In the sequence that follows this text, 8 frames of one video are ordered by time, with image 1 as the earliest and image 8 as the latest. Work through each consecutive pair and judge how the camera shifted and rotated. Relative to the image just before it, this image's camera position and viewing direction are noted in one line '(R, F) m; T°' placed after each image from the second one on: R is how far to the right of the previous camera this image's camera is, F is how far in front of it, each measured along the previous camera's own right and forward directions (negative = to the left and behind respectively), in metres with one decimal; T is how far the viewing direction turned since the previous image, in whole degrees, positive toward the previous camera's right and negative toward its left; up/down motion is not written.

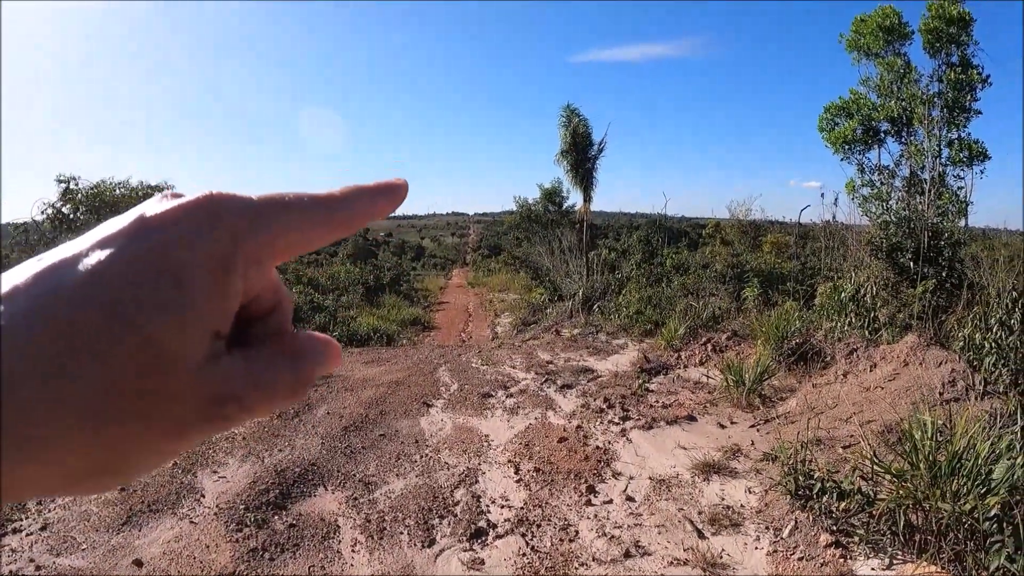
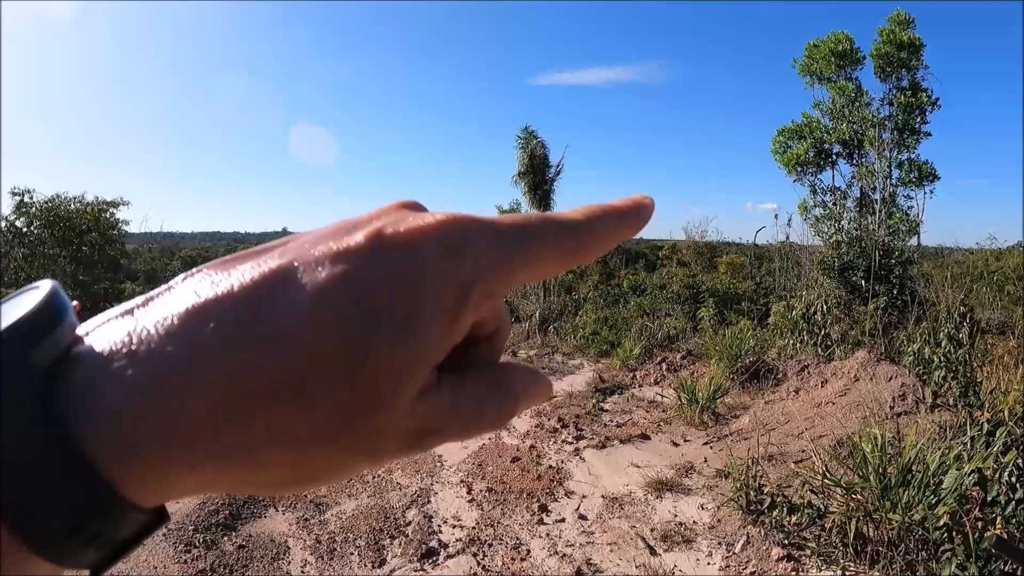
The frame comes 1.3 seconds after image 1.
(+0.2, 0.0) m; +2°
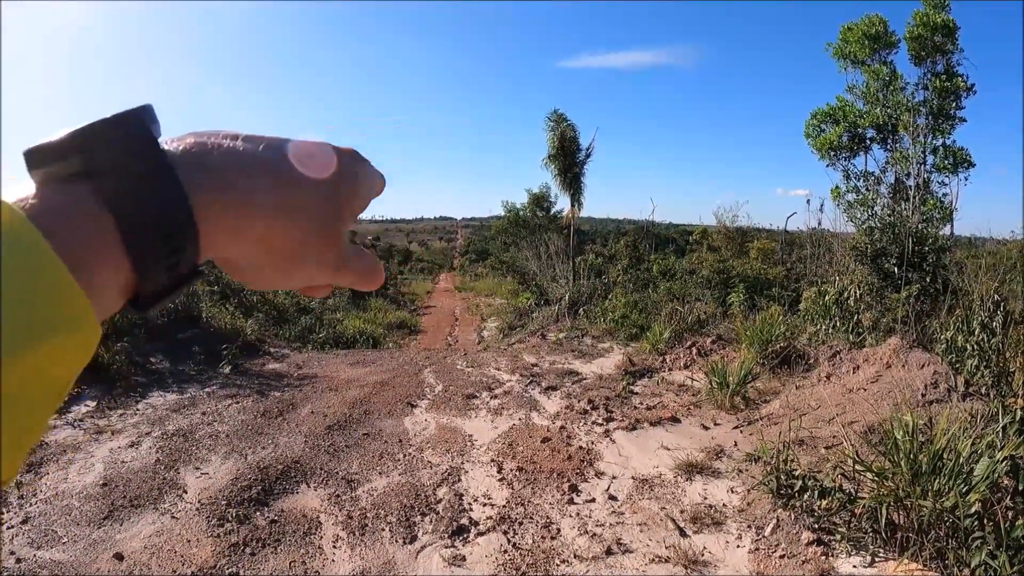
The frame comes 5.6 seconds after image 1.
(-0.1, 0.0) m; -1°
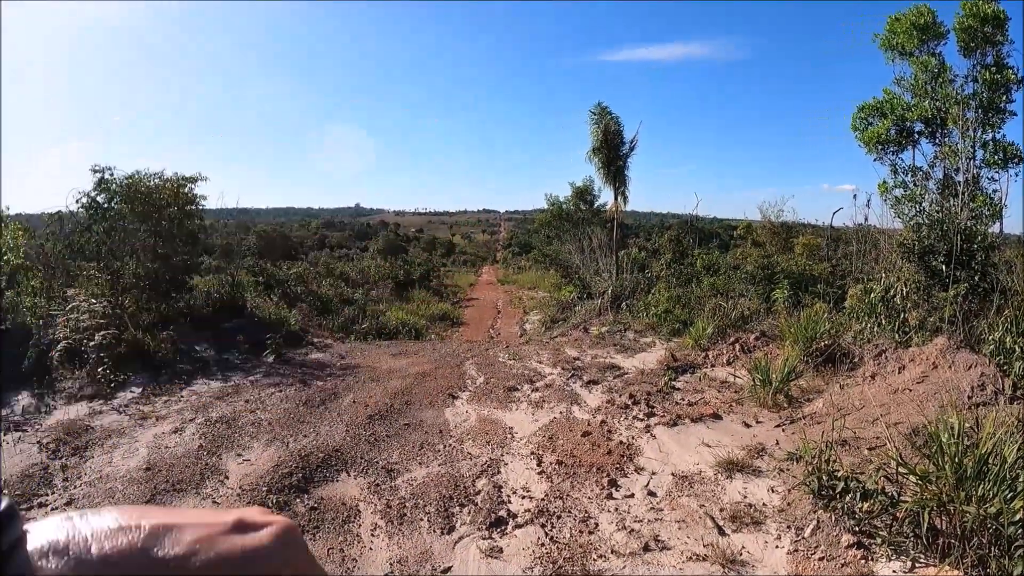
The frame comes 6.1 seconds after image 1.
(-0.2, 0.0) m; -2°
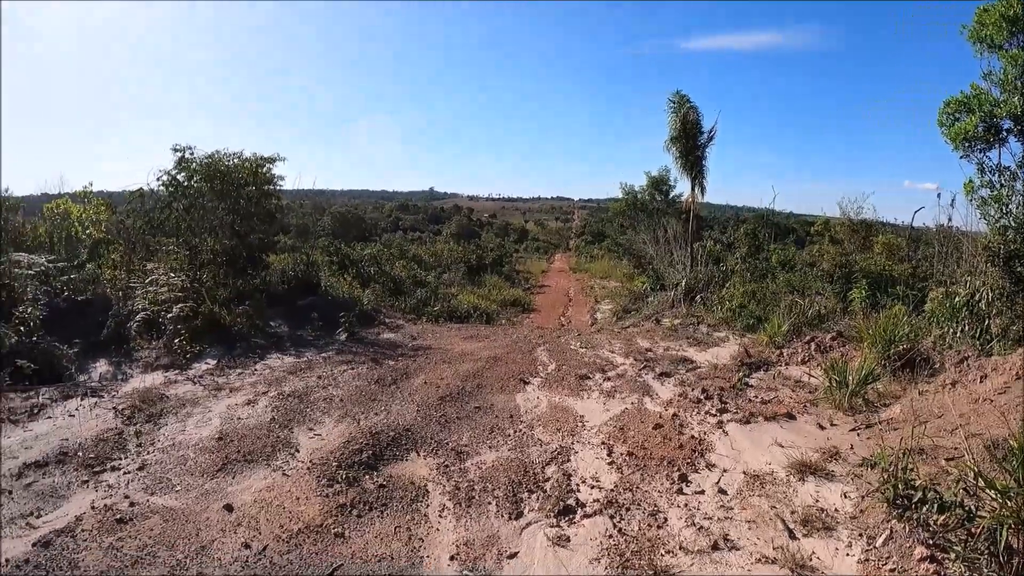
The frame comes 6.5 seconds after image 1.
(-0.4, 0.0) m; -2°
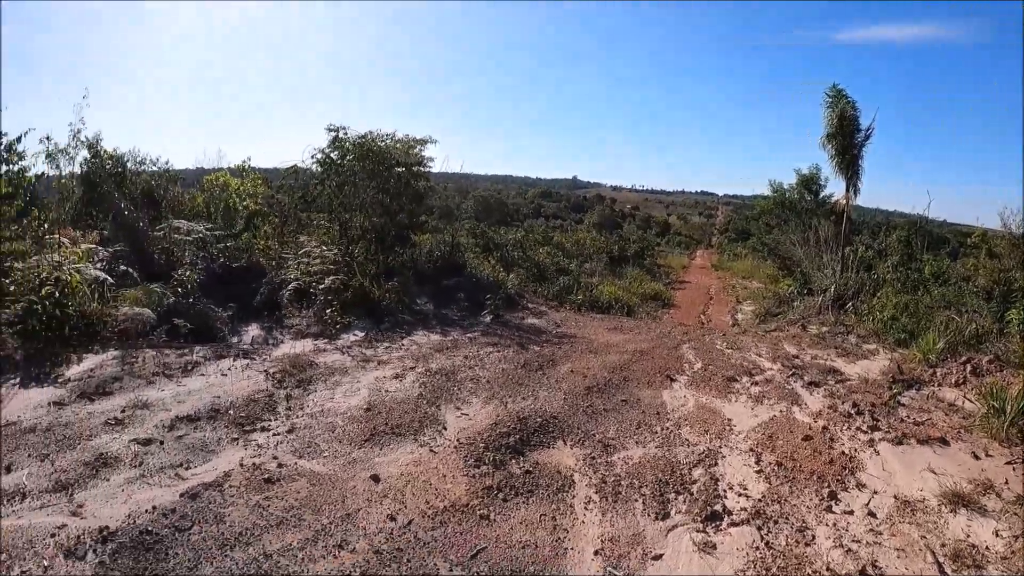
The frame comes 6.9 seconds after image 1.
(-0.9, 0.0) m; -2°
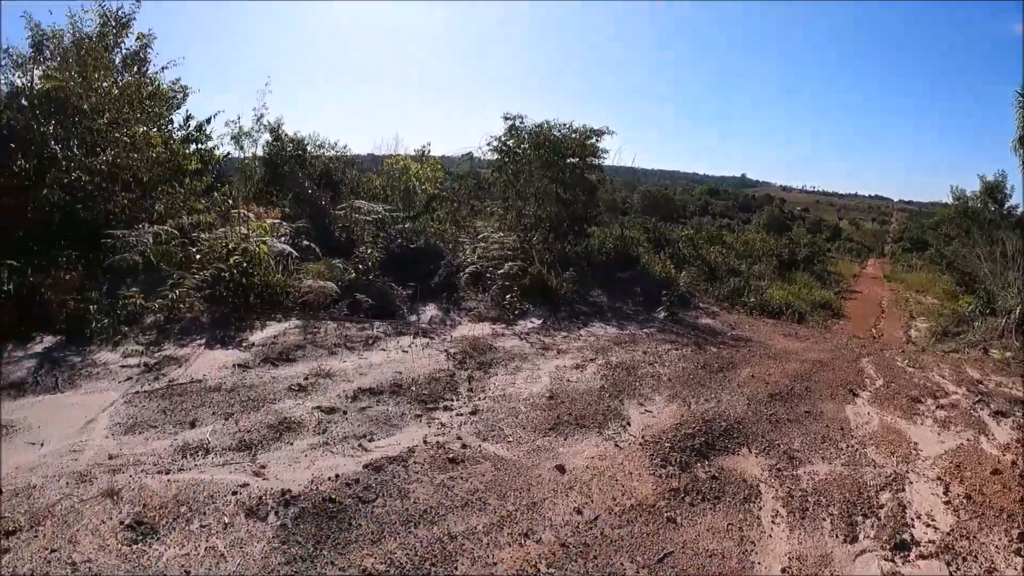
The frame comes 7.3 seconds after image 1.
(-1.2, +0.1) m; -1°
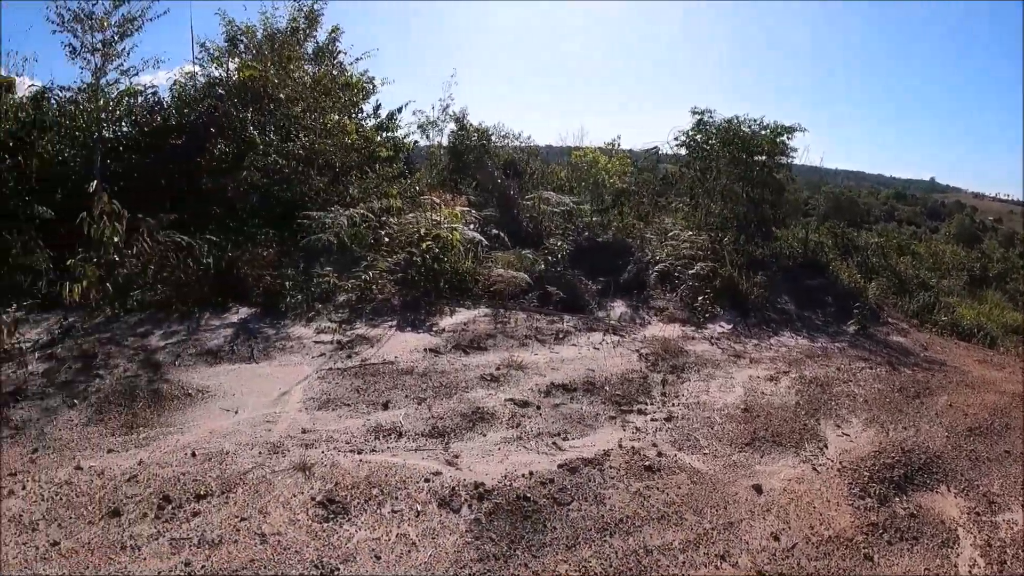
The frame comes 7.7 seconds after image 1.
(-1.1, +0.1) m; -2°
